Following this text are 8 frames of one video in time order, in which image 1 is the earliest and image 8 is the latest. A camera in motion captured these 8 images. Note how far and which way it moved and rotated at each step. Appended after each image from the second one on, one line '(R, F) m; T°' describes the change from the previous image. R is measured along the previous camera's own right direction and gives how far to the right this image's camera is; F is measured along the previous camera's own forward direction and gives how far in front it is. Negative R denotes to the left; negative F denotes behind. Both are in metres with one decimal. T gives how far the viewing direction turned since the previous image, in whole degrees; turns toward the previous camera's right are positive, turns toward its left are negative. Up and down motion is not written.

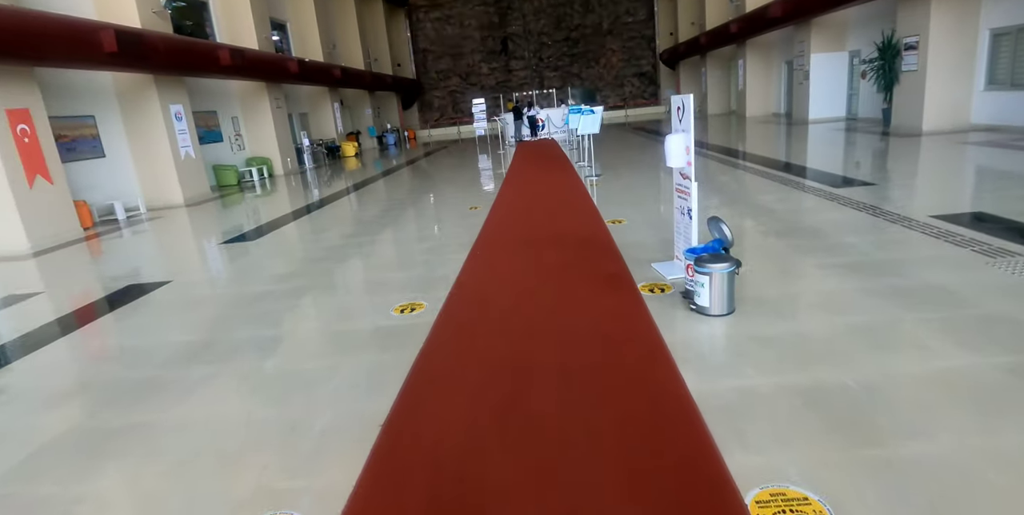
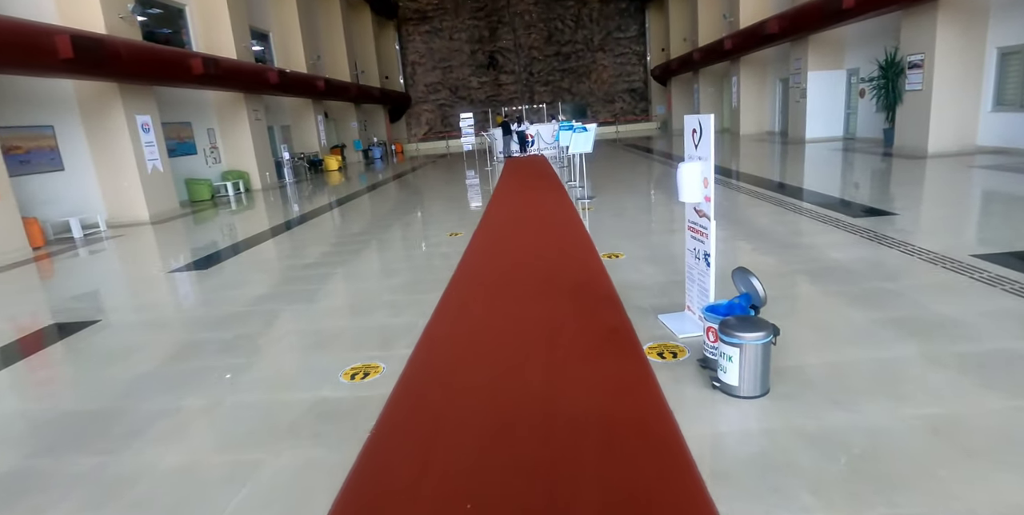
(0.0, +0.4) m; +1°
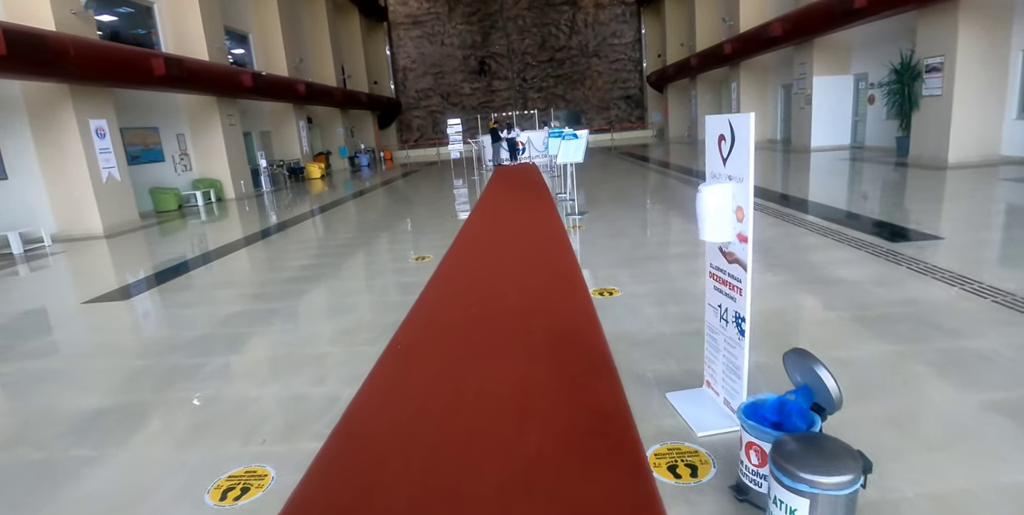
(+0.1, +0.6) m; 0°
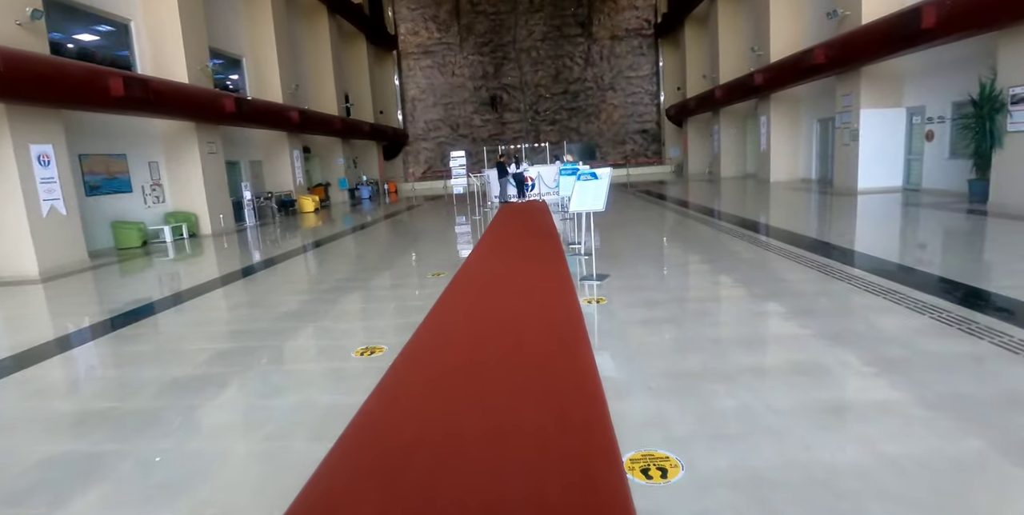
(+0.1, +1.1) m; -1°
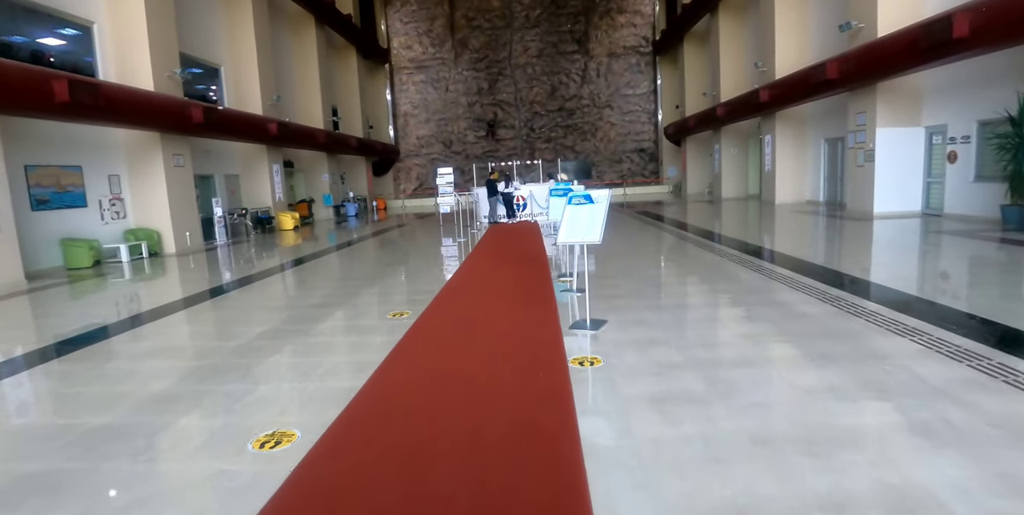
(+0.1, +0.7) m; 0°
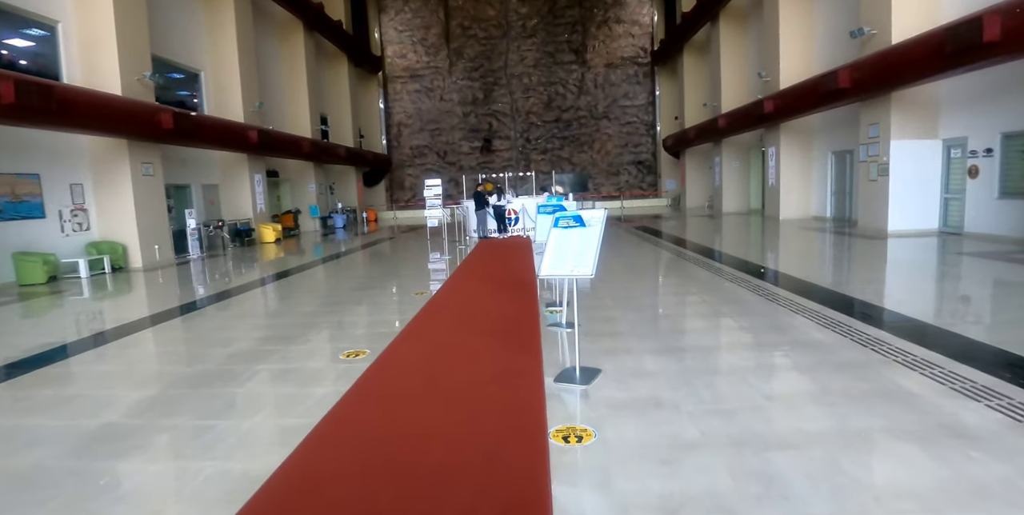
(+0.1, +0.5) m; 0°
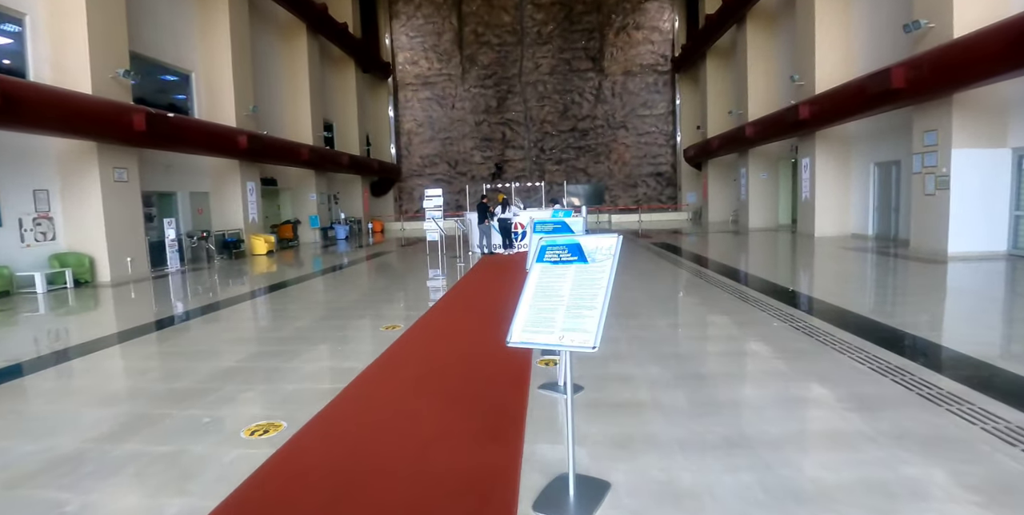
(+0.2, +0.8) m; -2°
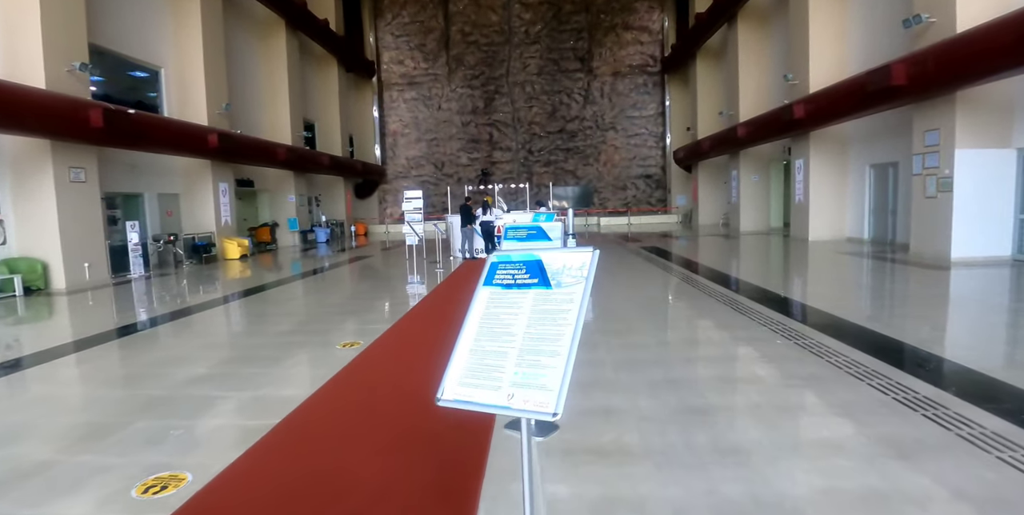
(+0.1, +0.4) m; +1°
